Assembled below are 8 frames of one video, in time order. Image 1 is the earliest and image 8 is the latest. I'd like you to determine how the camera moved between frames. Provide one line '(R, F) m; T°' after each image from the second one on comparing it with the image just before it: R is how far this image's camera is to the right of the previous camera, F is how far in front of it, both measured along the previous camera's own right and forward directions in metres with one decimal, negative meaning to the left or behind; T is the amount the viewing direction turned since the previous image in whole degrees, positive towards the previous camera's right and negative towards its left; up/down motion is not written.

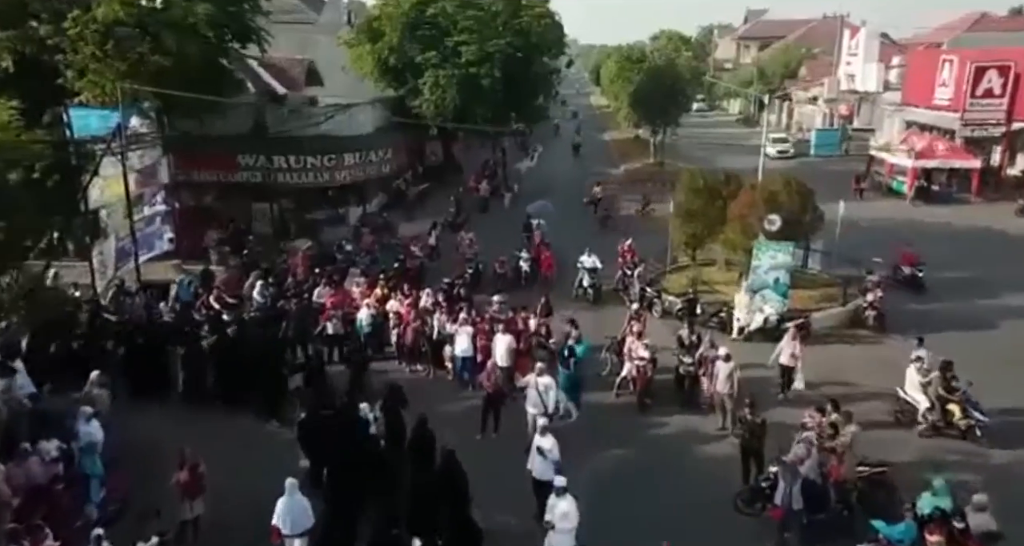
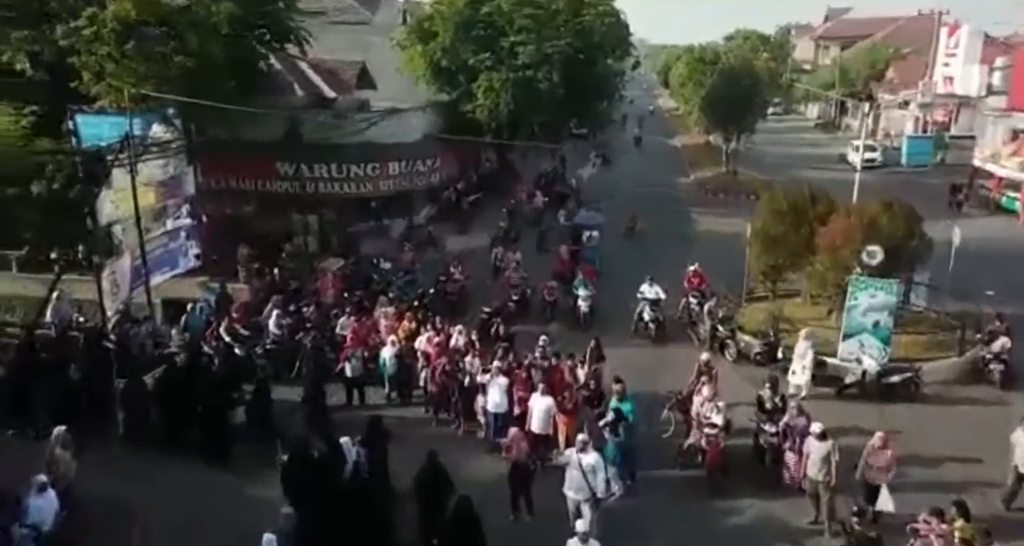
(+0.2, +2.1) m; -4°
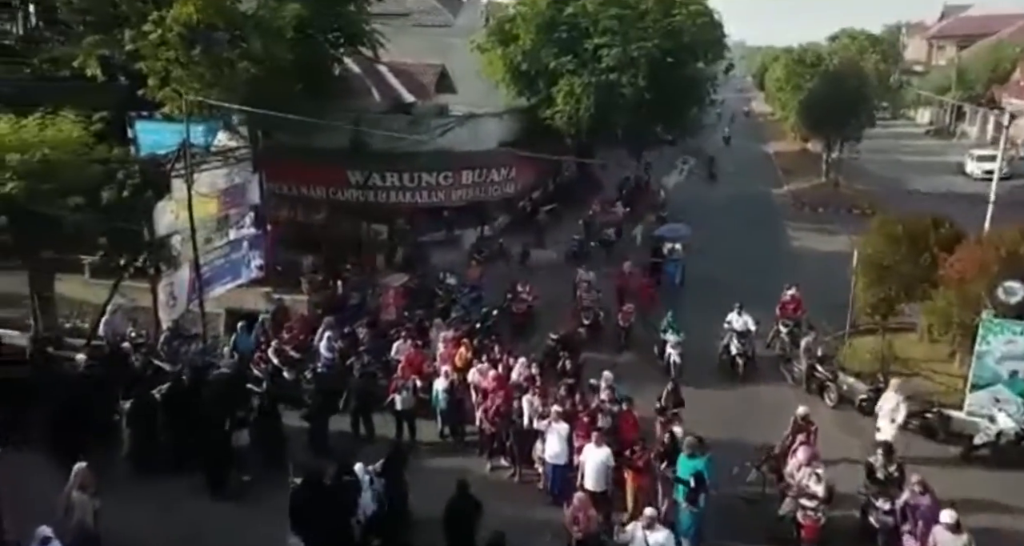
(+0.2, +1.4) m; -5°
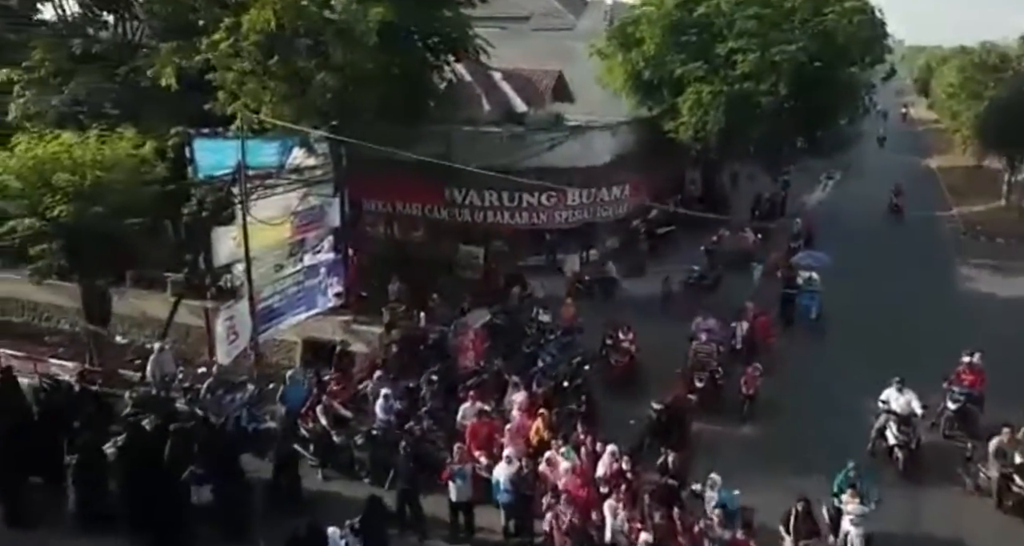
(+0.4, +2.6) m; -8°
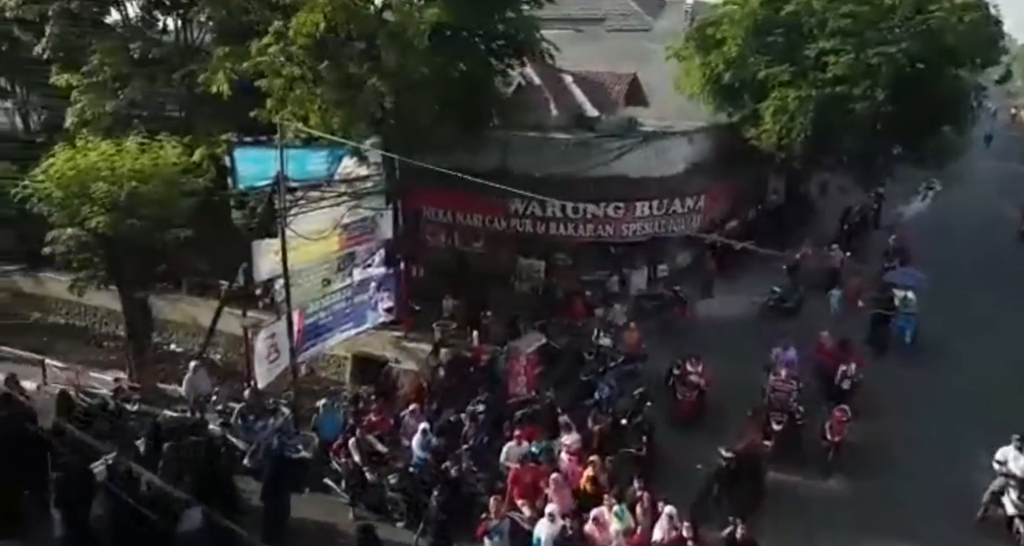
(+0.3, +1.2) m; -5°
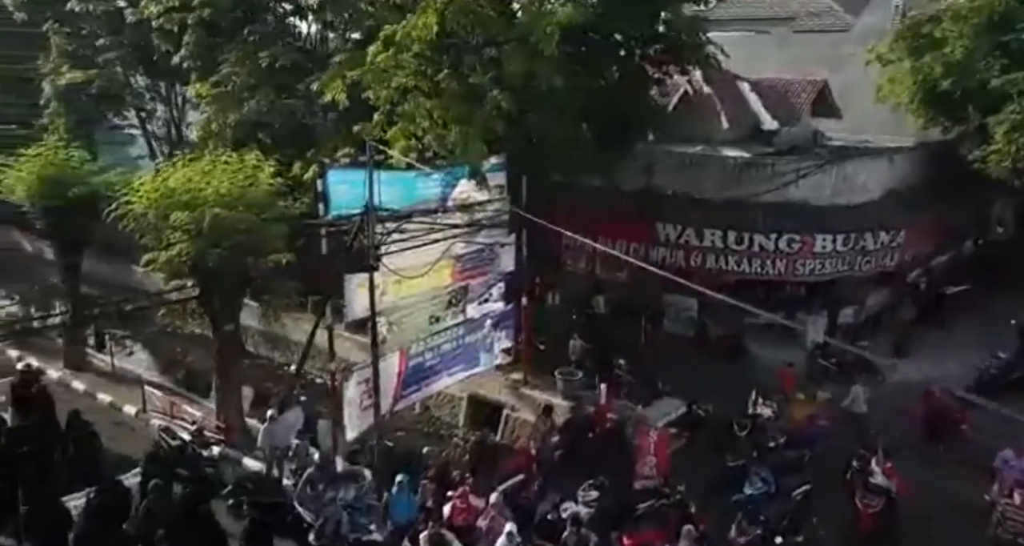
(+0.5, +2.5) m; -10°
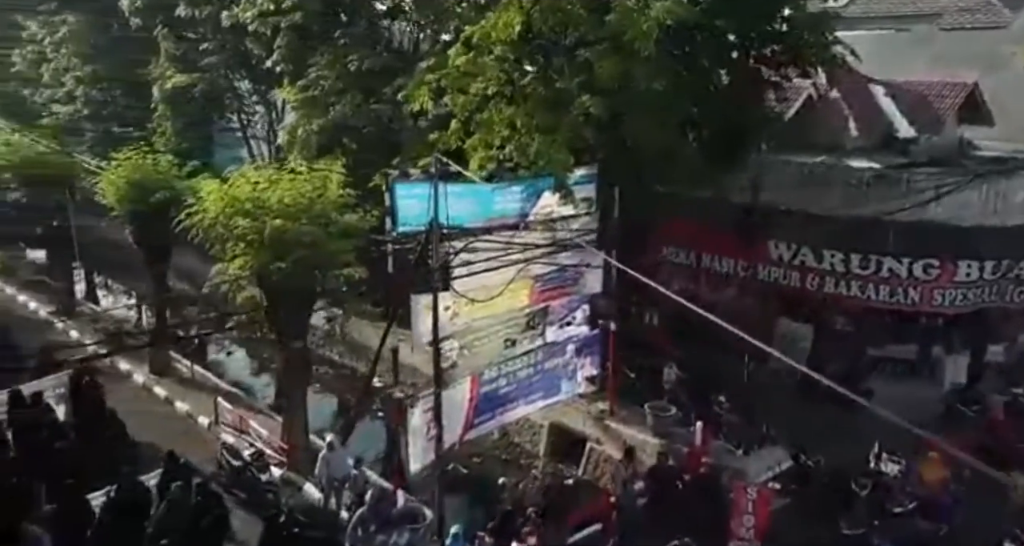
(+0.4, +1.2) m; -7°
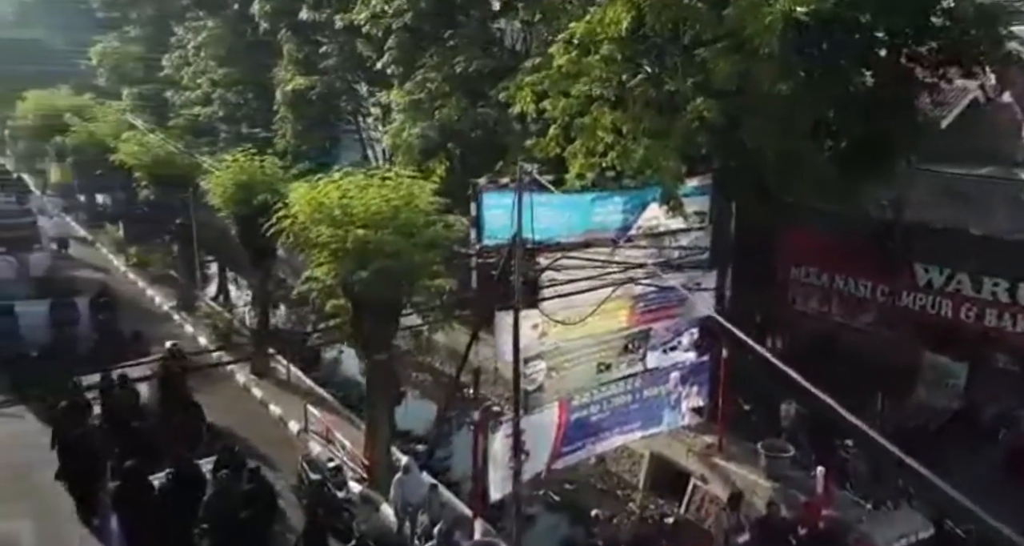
(+0.3, +1.0) m; -7°
